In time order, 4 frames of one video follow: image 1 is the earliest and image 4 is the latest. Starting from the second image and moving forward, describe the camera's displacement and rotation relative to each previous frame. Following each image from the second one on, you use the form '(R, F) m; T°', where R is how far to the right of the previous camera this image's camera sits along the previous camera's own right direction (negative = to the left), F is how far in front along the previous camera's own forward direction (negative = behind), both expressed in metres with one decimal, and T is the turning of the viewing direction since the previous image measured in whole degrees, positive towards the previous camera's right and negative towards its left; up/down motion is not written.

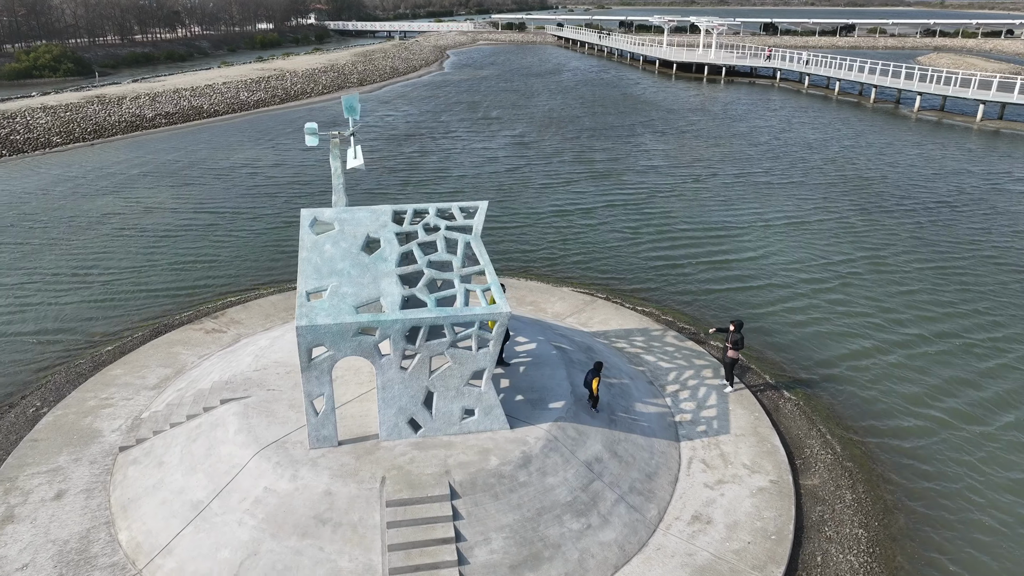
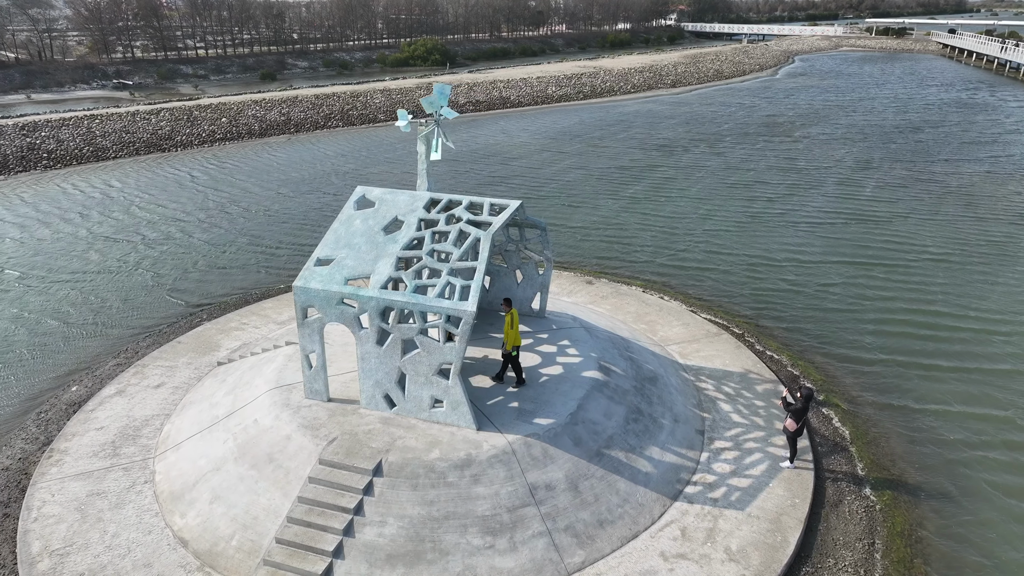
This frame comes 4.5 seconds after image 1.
(+5.8, +1.7) m; -26°
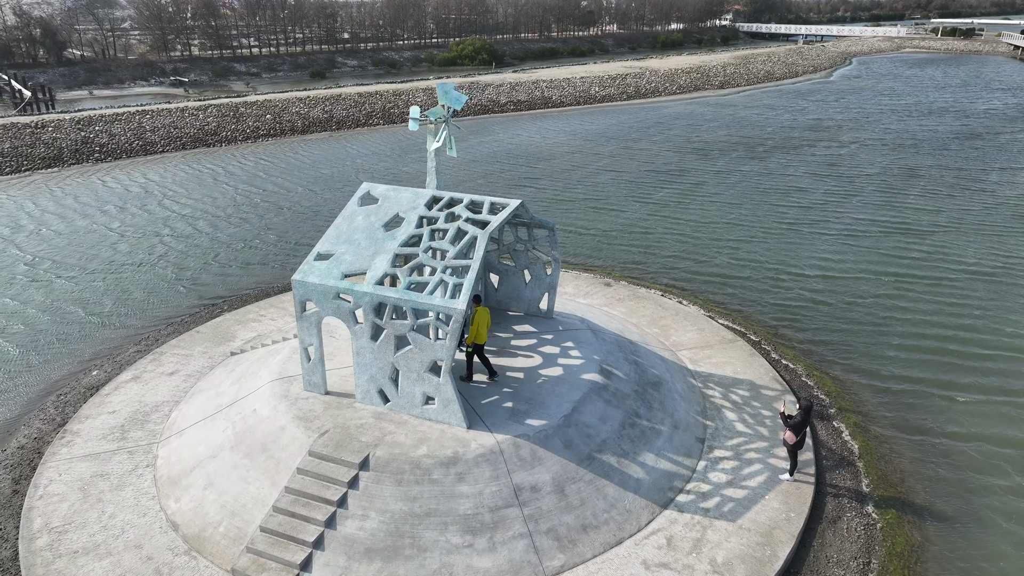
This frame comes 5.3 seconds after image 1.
(+1.0, +0.1) m; -4°
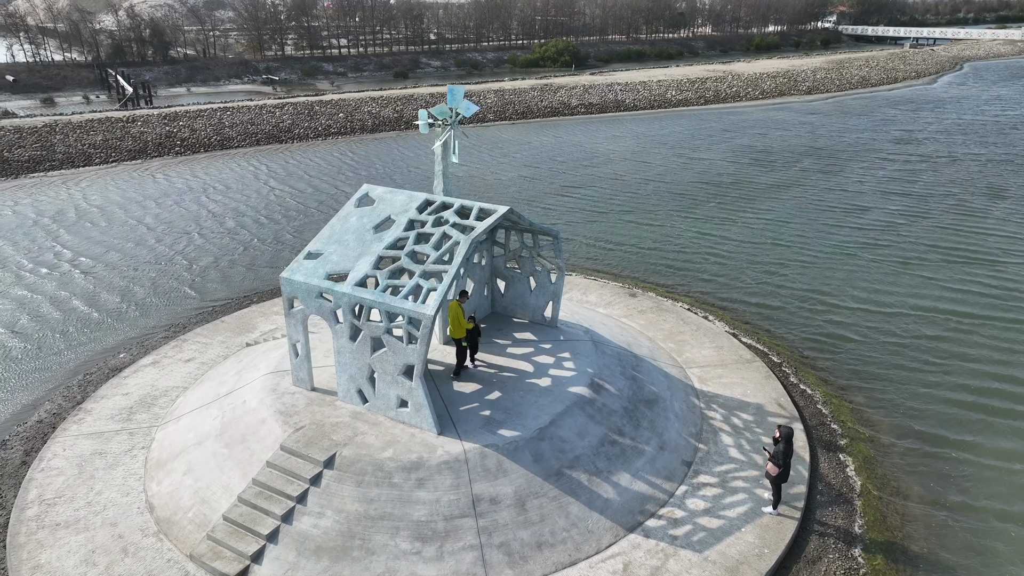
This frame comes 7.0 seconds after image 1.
(+2.0, +0.3) m; -7°
